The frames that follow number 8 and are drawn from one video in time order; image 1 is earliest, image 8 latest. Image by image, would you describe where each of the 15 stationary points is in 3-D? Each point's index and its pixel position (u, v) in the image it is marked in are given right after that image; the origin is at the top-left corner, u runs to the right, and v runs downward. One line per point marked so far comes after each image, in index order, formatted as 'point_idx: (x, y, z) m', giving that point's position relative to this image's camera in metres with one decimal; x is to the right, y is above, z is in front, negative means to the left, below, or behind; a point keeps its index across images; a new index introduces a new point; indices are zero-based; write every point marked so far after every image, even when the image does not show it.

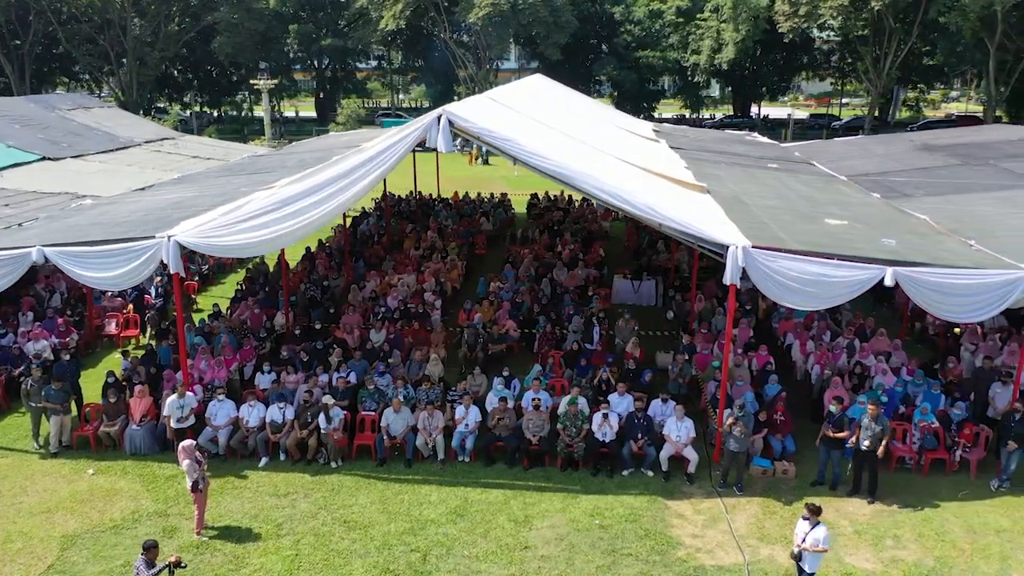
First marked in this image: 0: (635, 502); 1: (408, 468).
0: (+1.4, -2.4, +9.5) m
1: (-1.3, -2.2, +10.3) m
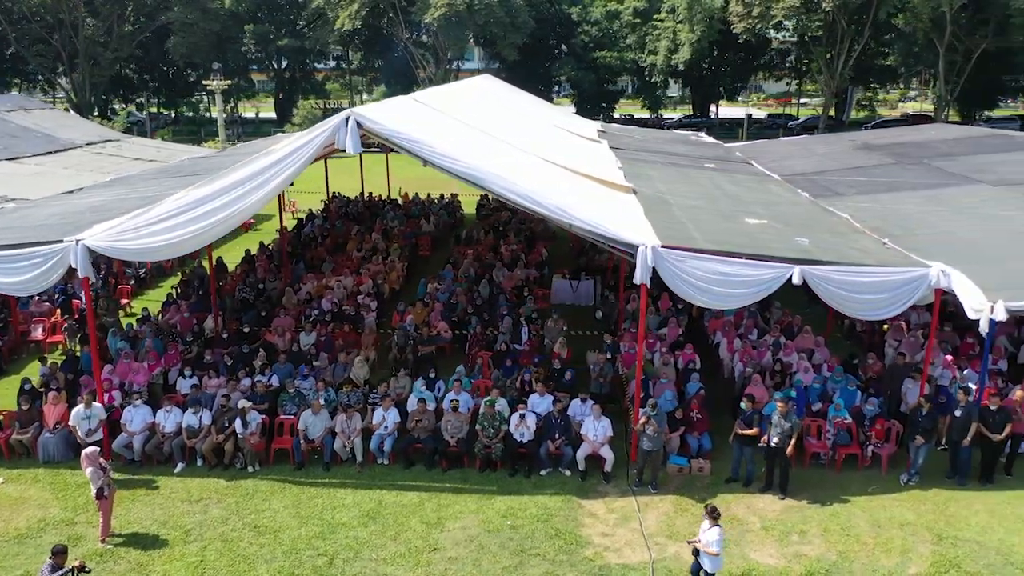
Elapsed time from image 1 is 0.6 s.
0: (+0.4, -2.4, +9.6) m
1: (-2.3, -2.3, +10.3) m
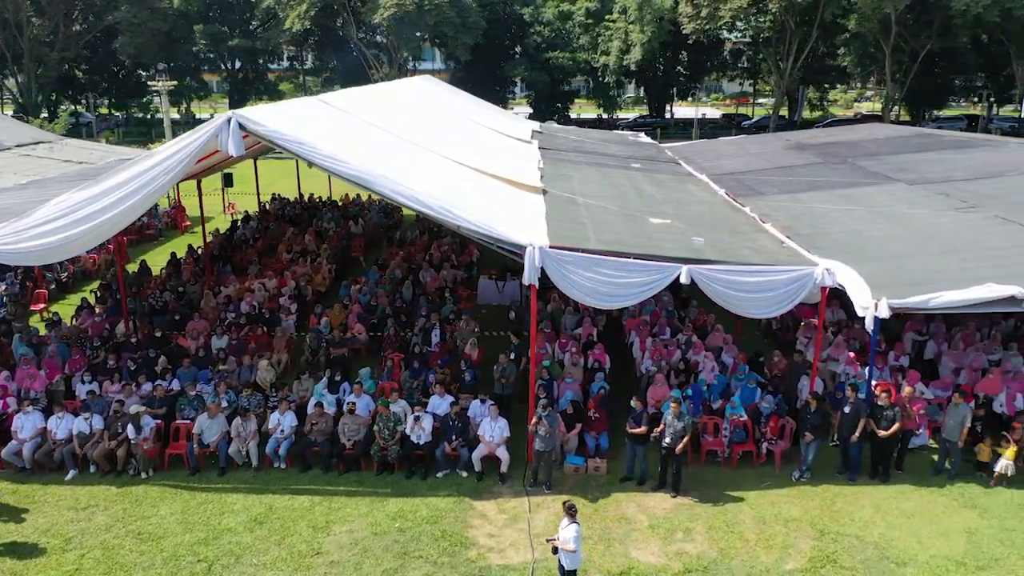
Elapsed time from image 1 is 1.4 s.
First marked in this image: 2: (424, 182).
0: (-0.8, -2.5, +9.6) m
1: (-3.6, -2.3, +10.2) m
2: (-1.1, +1.3, +10.0) m
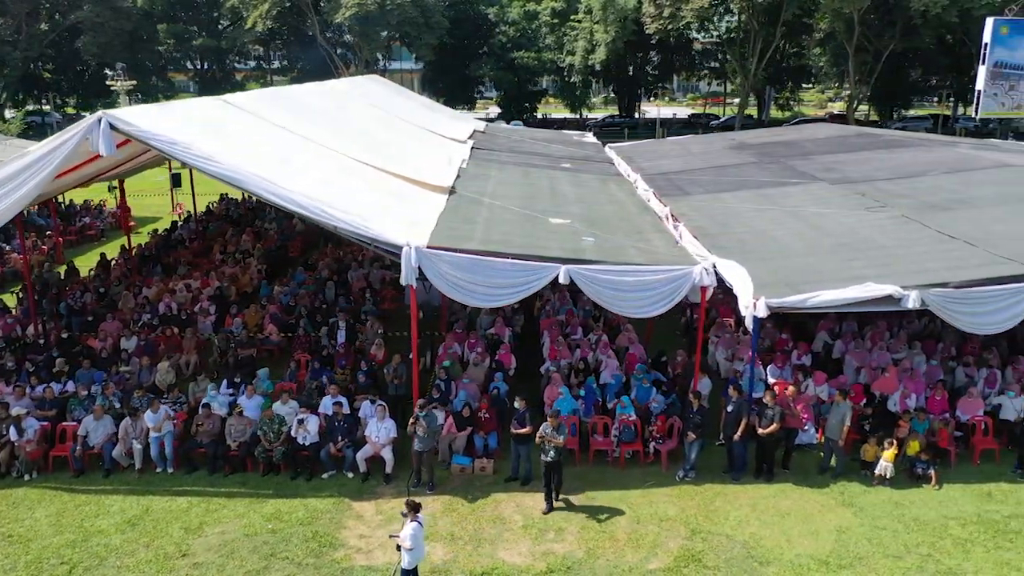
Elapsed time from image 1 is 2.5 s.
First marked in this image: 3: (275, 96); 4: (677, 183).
0: (-2.2, -2.5, +9.5) m
1: (-4.9, -2.3, +10.1) m
2: (-2.4, +1.3, +10.0) m
3: (-4.1, +3.3, +14.5) m
4: (+3.4, +2.2, +17.5) m
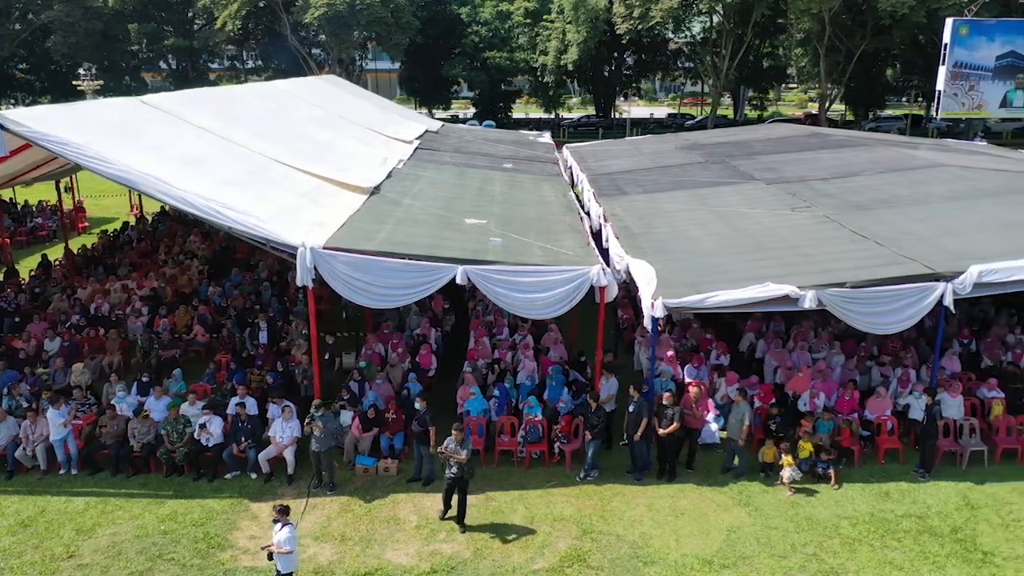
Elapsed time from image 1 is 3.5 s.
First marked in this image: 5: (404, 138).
0: (-3.4, -2.5, +9.5) m
1: (-6.1, -2.3, +10.1) m
2: (-3.6, +1.3, +10.0) m
3: (-5.3, +3.3, +14.5) m
4: (+2.2, +2.2, +17.5) m
5: (-2.5, +3.4, +19.1) m
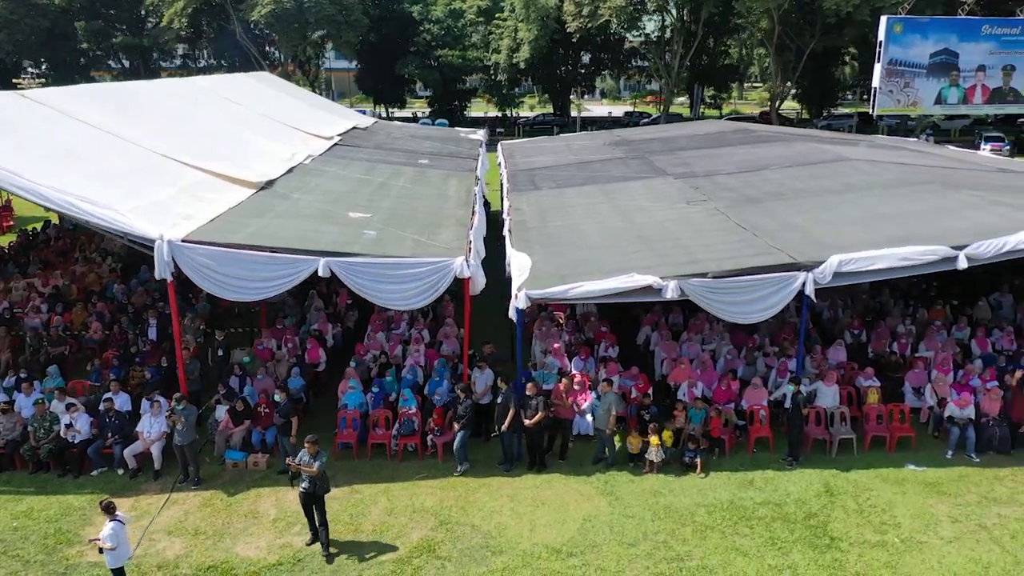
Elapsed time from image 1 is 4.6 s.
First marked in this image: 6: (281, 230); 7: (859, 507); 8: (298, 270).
0: (-4.9, -2.4, +9.4) m
1: (-7.7, -2.3, +9.9) m
2: (-5.2, +1.3, +9.9) m
3: (-7.0, +3.3, +14.3) m
4: (+0.4, +2.3, +17.5) m
5: (-4.3, +3.5, +19.0) m
6: (-2.9, +0.7, +10.4) m
7: (+3.9, -2.4, +9.3) m
8: (-2.4, +0.2, +9.5) m
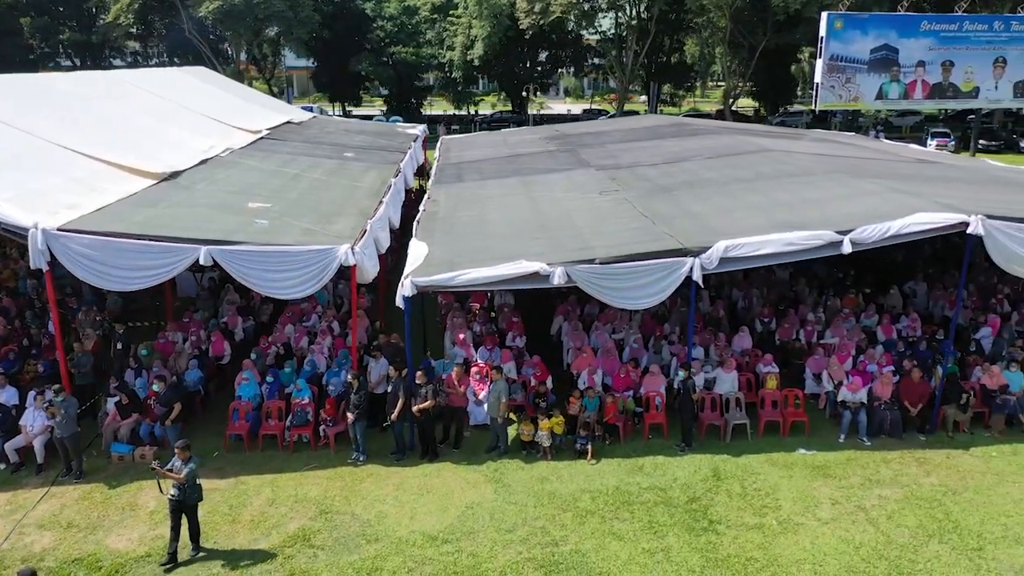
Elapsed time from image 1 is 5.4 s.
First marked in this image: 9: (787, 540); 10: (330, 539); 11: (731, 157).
0: (-6.2, -2.3, +9.2) m
1: (-9.0, -2.2, +9.7) m
2: (-6.5, +1.4, +9.7) m
3: (-8.5, +3.4, +14.1) m
4: (-1.1, +2.4, +17.5) m
5: (-5.9, +3.6, +18.8) m
6: (-4.2, +0.8, +10.3) m
7: (+2.6, -2.3, +9.3) m
8: (-3.7, +0.3, +9.4) m
9: (+2.8, -2.5, +8.4) m
10: (-1.8, -2.5, +8.4) m
11: (+4.1, +2.5, +15.8) m
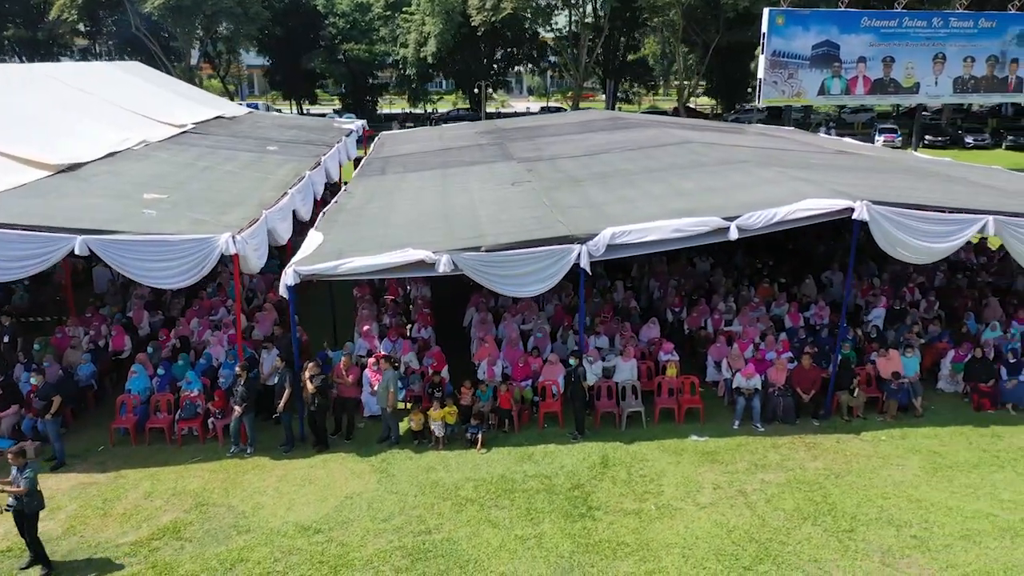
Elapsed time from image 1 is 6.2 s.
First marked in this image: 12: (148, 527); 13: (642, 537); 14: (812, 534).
0: (-7.5, -2.2, +9.0) m
1: (-10.3, -2.1, +9.3) m
2: (-7.8, +1.5, +9.4) m
3: (-10.0, +3.5, +13.7) m
4: (-2.6, +2.6, +17.4) m
5: (-7.5, +3.7, +18.6) m
6: (-5.5, +0.9, +10.1) m
7: (+1.3, -2.1, +9.3) m
8: (-5.0, +0.4, +9.2) m
9: (+1.5, -2.4, +8.4) m
10: (-3.1, -2.4, +8.3) m
11: (+2.6, +2.6, +15.8) m
12: (-3.6, -2.4, +8.4) m
13: (+1.3, -2.4, +8.2) m
14: (+3.0, -2.4, +8.2) m
